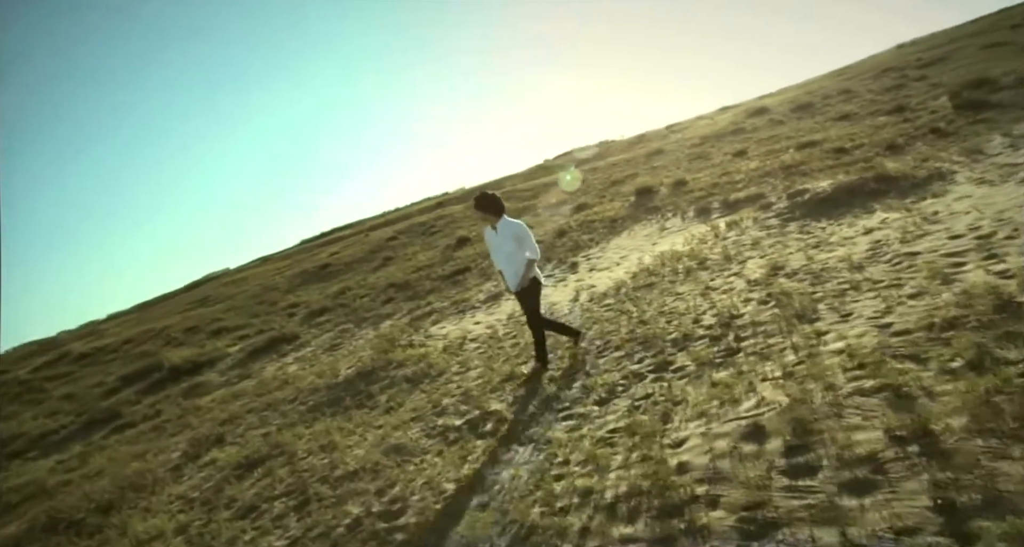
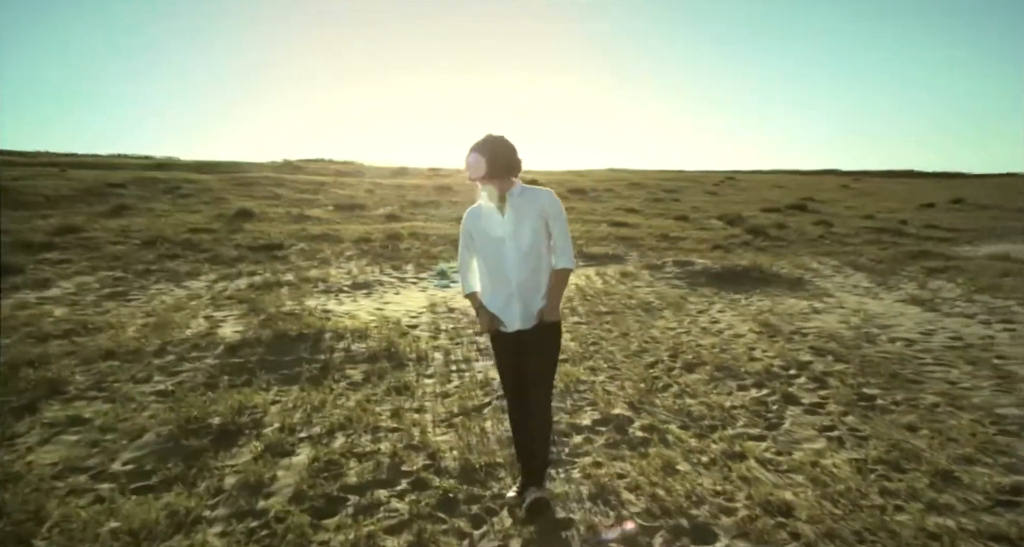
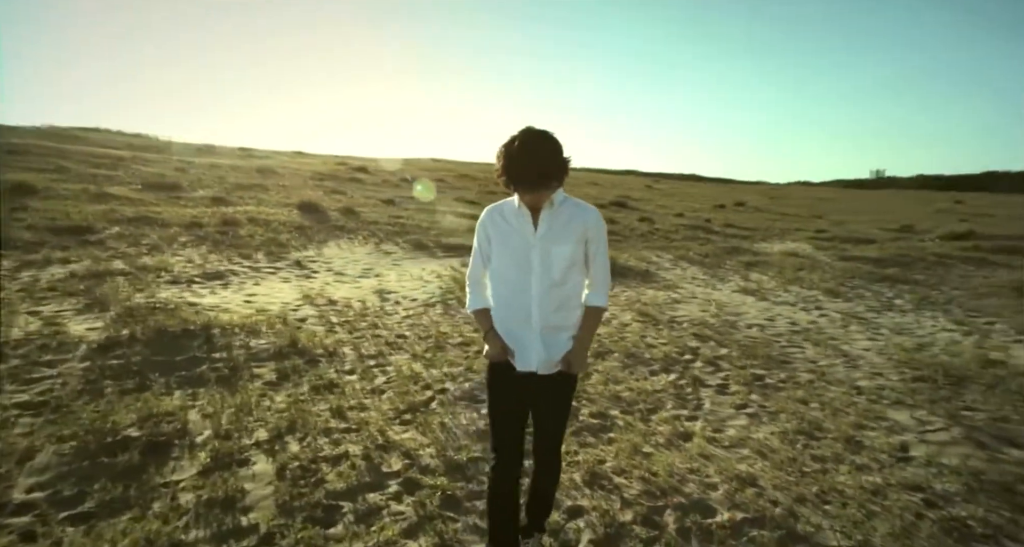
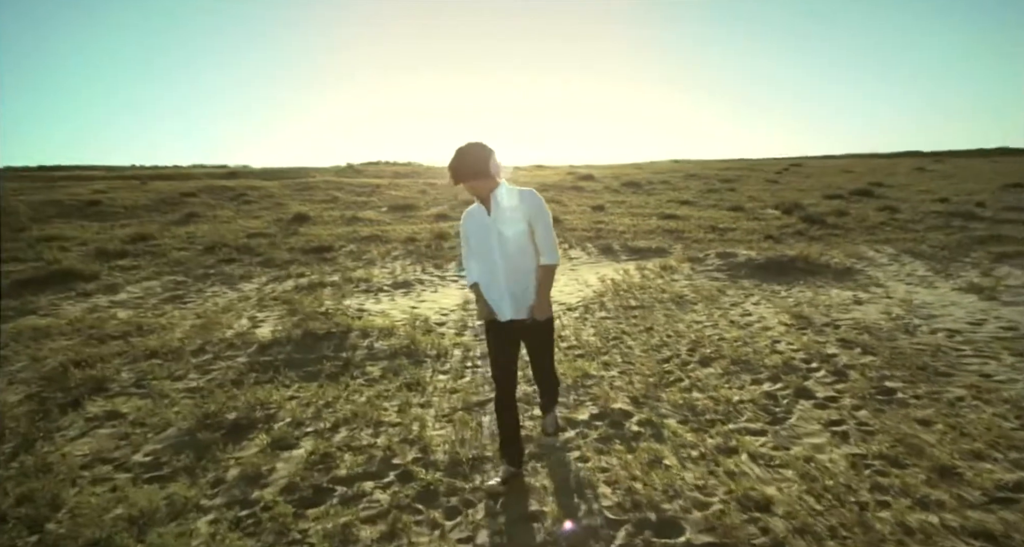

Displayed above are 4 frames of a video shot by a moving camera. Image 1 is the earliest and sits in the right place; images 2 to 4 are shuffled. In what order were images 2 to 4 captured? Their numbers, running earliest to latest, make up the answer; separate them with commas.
4, 2, 3
